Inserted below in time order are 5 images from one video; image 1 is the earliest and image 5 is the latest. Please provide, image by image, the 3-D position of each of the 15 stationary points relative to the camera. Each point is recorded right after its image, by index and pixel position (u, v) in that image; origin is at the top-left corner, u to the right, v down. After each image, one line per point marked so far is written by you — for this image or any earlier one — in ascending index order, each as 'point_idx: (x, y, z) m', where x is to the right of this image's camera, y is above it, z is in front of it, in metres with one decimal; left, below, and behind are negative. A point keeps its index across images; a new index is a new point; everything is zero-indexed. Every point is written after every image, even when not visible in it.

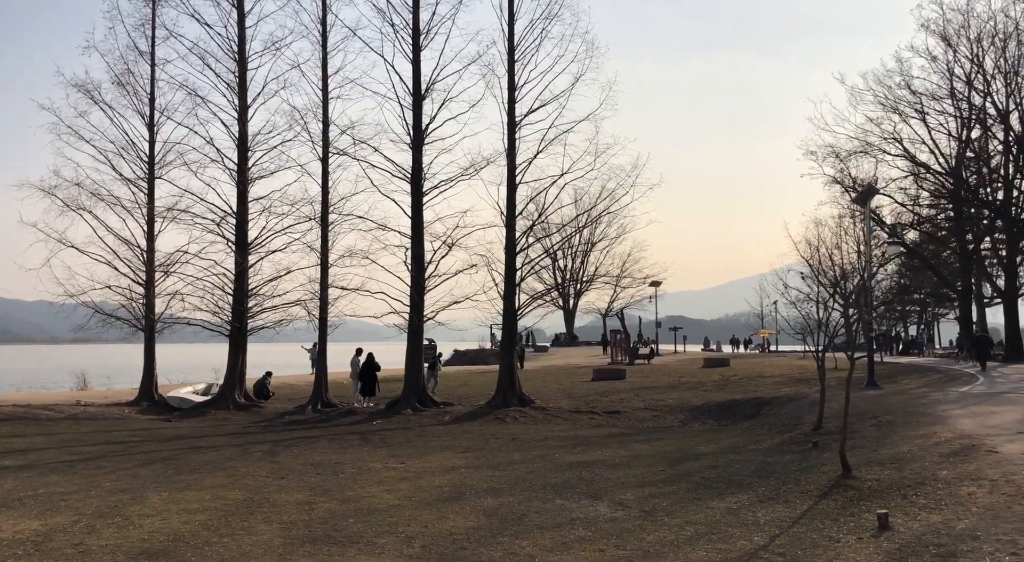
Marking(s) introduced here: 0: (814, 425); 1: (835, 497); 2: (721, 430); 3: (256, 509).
0: (+5.7, -2.7, +17.3) m
1: (+3.5, -2.3, +10.1) m
2: (+4.5, -3.2, +19.9) m
3: (-2.6, -2.3, +9.4) m
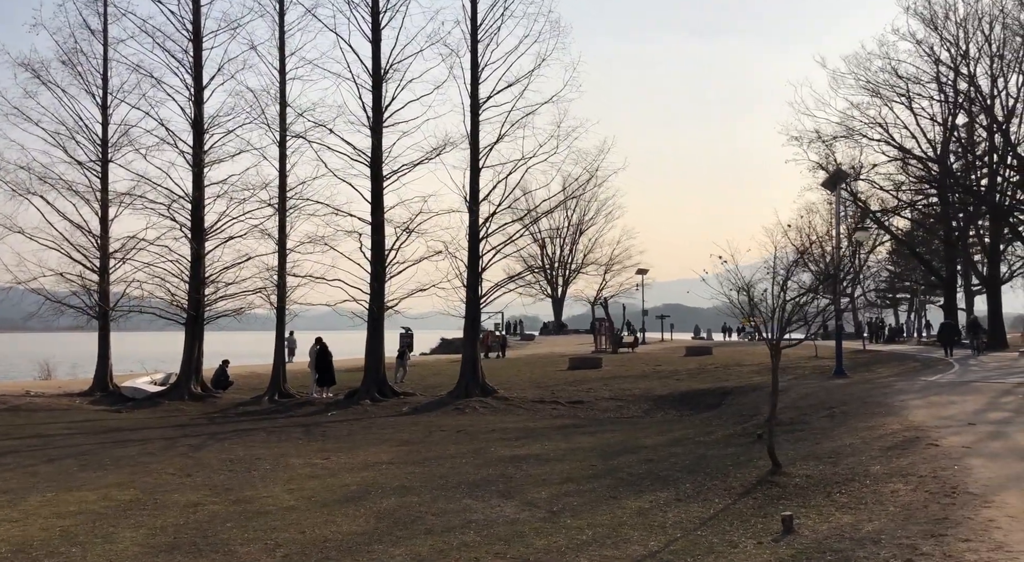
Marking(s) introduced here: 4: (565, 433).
0: (+4.7, -2.4, +16.8) m
1: (+2.5, -2.2, +9.5) m
2: (+3.5, -2.9, +19.3) m
3: (-3.6, -2.2, +8.8) m
4: (+1.0, -2.8, +16.9) m
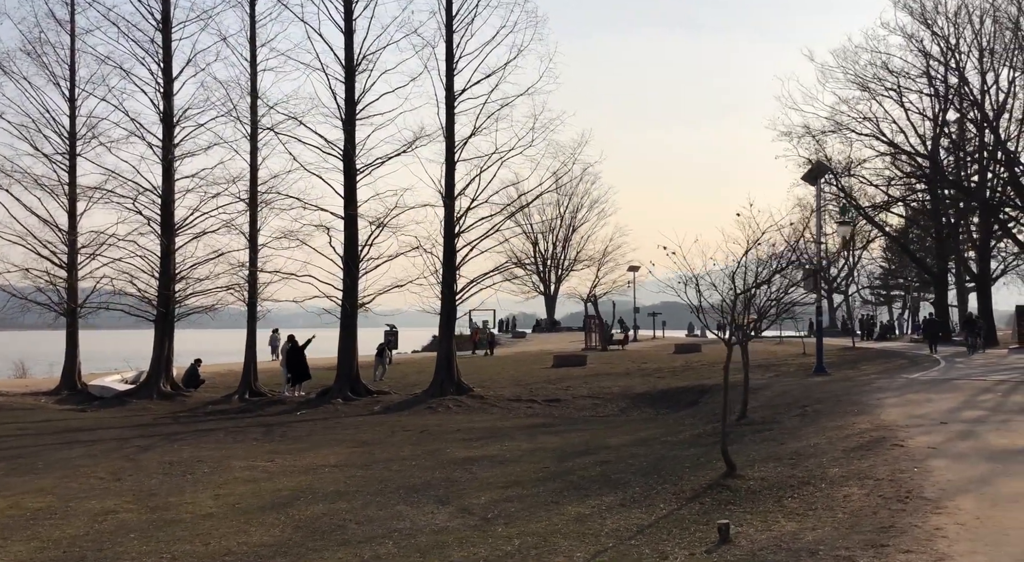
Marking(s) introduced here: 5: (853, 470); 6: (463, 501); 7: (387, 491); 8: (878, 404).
0: (+4.0, -2.4, +16.3) m
1: (+1.9, -2.1, +9.0) m
2: (+2.9, -2.8, +18.8) m
3: (-4.2, -2.1, +8.3) m
4: (+0.3, -2.7, +16.4) m
5: (+3.5, -2.0, +9.6) m
6: (-0.5, -2.2, +9.3) m
7: (-1.3, -2.2, +9.8) m
8: (+6.2, -2.1, +15.8) m
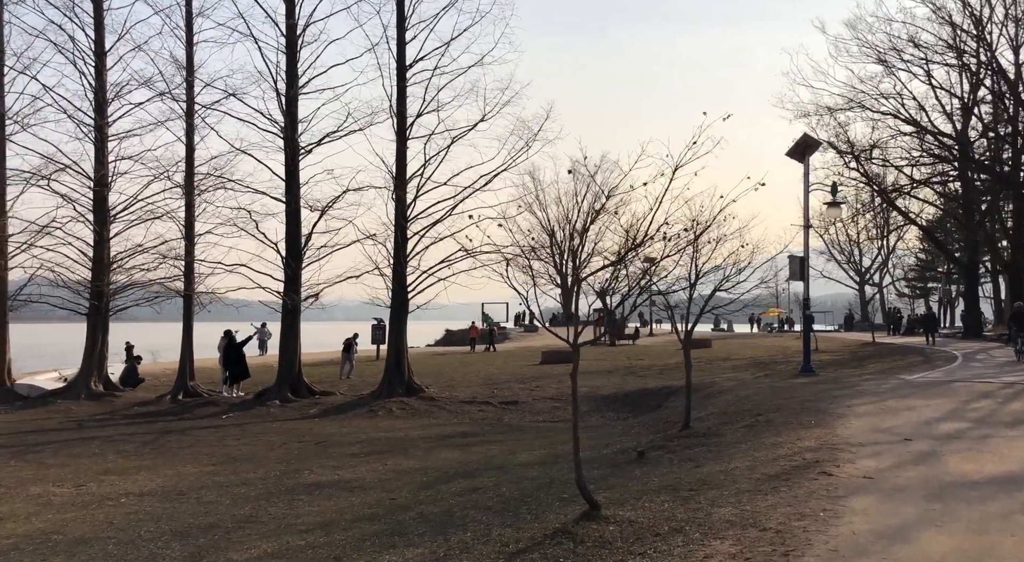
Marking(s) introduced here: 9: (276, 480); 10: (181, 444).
0: (+2.6, -2.2, +13.9) m
1: (+0.2, -2.0, +6.7) m
2: (+1.5, -2.6, +16.5) m
3: (-5.9, -2.0, +6.3) m
4: (-1.1, -2.5, +14.2) m
5: (+1.8, -1.8, +7.3) m
6: (-2.2, -2.1, +7.1) m
7: (-3.0, -2.1, +7.7) m
8: (+4.8, -1.9, +13.3) m
9: (-2.7, -2.3, +10.6) m
10: (-5.3, -2.6, +14.9) m
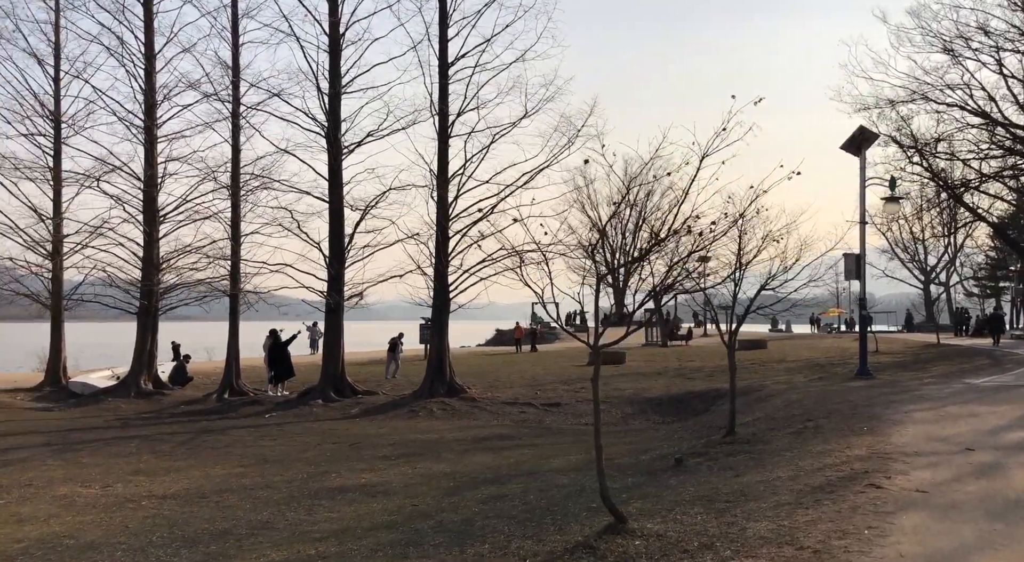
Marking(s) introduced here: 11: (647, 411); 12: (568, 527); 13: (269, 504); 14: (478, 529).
0: (+3.1, -2.2, +13.4) m
1: (+0.3, -2.0, +6.4) m
2: (+2.2, -2.6, +16.0) m
3: (-5.8, -2.0, +6.3) m
4: (-0.5, -2.5, +13.9) m
5: (+2.0, -1.8, +6.8) m
6: (-2.1, -2.1, +6.9) m
7: (-2.8, -2.1, +7.5) m
8: (+5.3, -1.9, +12.6) m
9: (-2.3, -2.3, +10.4) m
10: (-4.7, -2.6, +14.8) m
11: (+2.9, -2.8, +19.9) m
12: (+0.4, -2.0, +7.6) m
13: (-2.4, -2.2, +9.1) m
14: (-0.3, -2.1, +7.8) m
